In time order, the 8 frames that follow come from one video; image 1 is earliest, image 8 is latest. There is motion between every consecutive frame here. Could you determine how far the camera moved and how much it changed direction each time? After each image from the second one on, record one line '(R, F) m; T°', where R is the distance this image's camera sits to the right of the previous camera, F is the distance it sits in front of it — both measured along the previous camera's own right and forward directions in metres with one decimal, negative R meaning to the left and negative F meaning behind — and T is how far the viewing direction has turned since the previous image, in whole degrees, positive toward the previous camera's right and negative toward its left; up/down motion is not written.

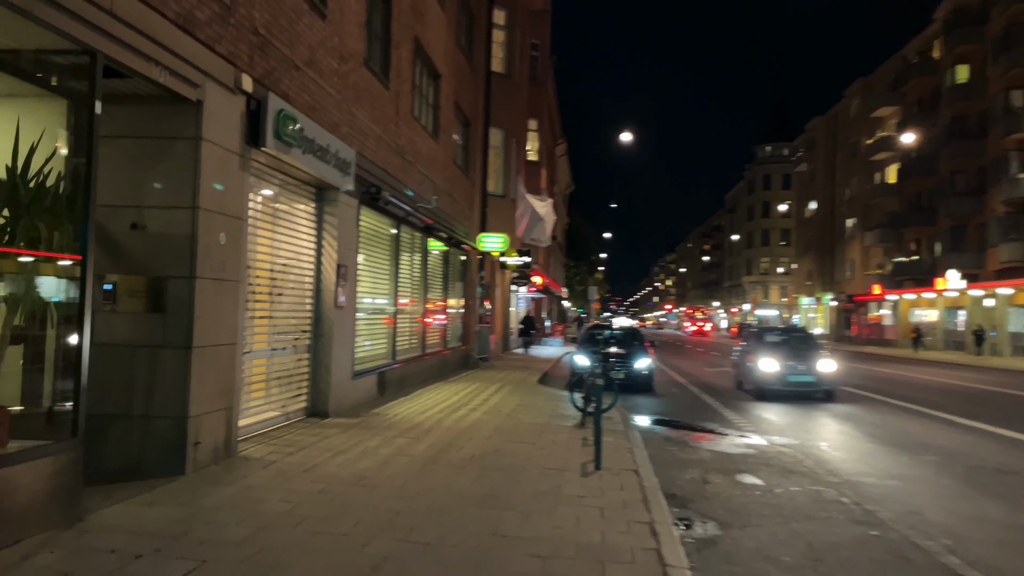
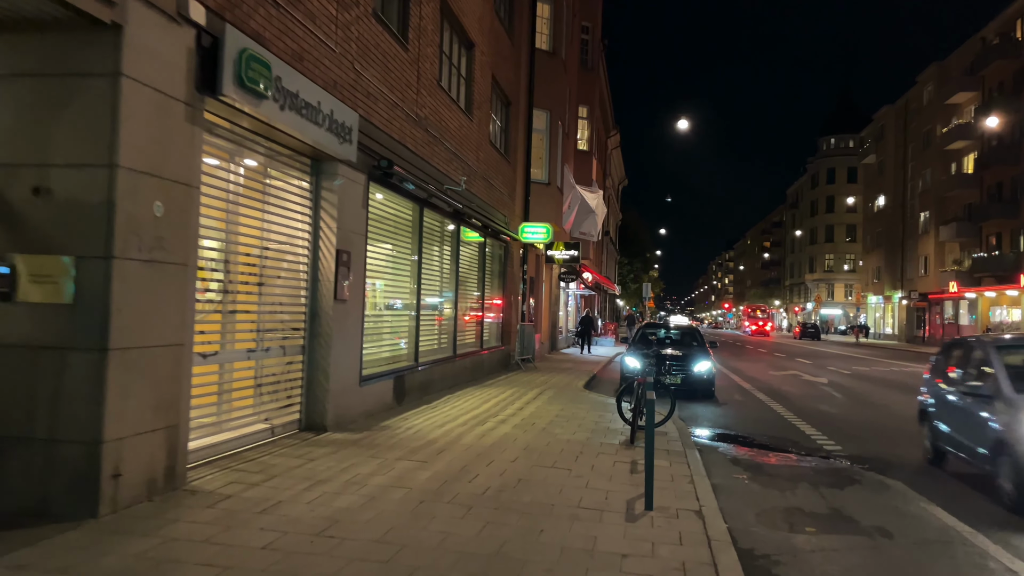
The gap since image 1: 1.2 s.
(+0.2, +1.5) m; -4°
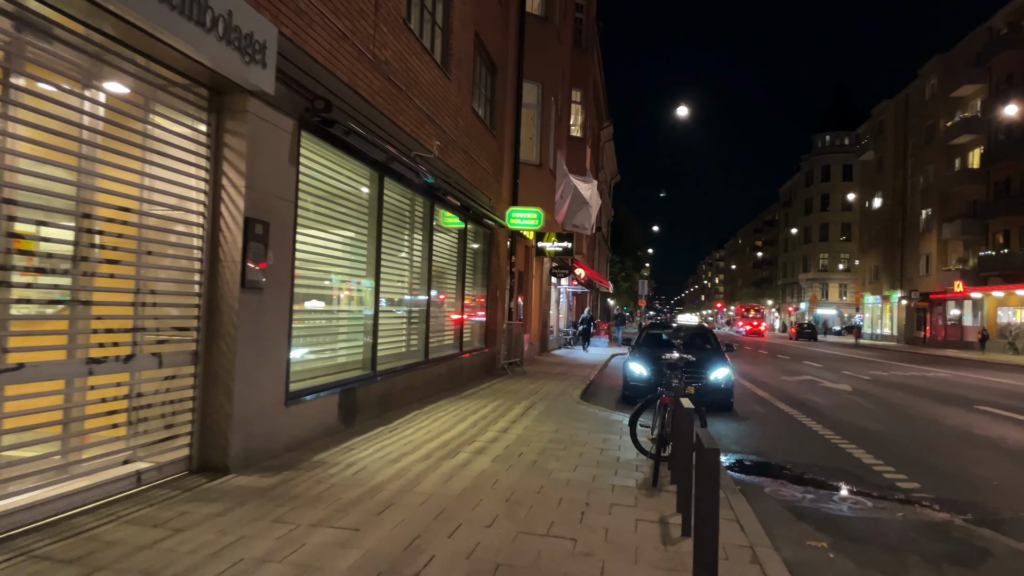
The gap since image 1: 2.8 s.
(+0.1, +2.1) m; +1°
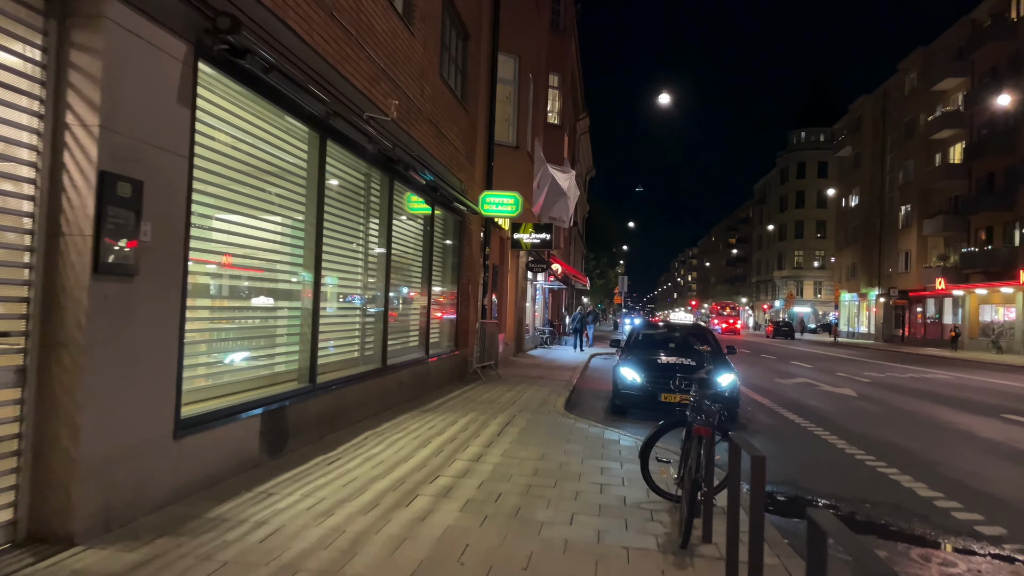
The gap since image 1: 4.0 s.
(0.0, +1.6) m; +2°
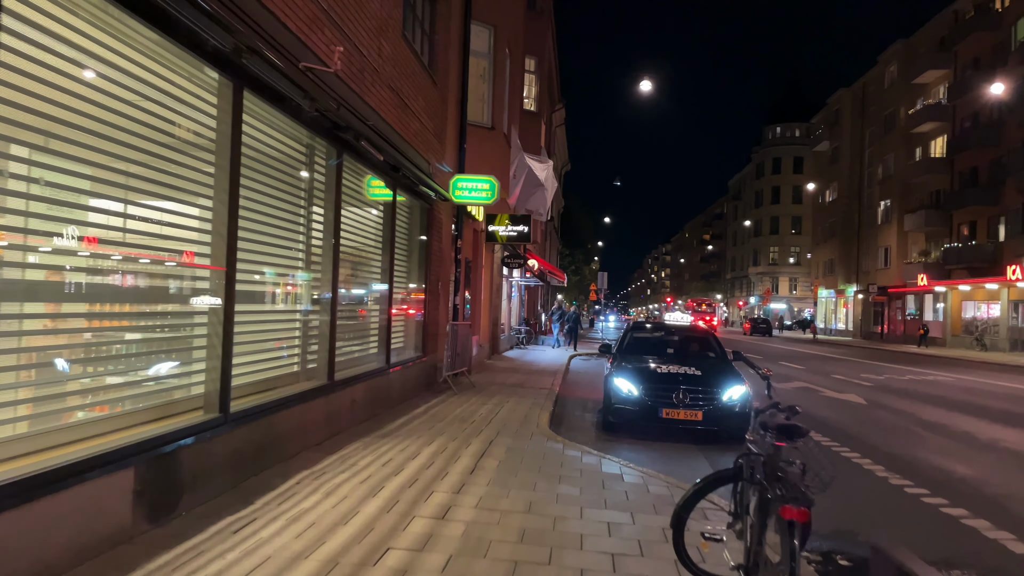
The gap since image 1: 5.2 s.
(0.0, +1.5) m; +2°
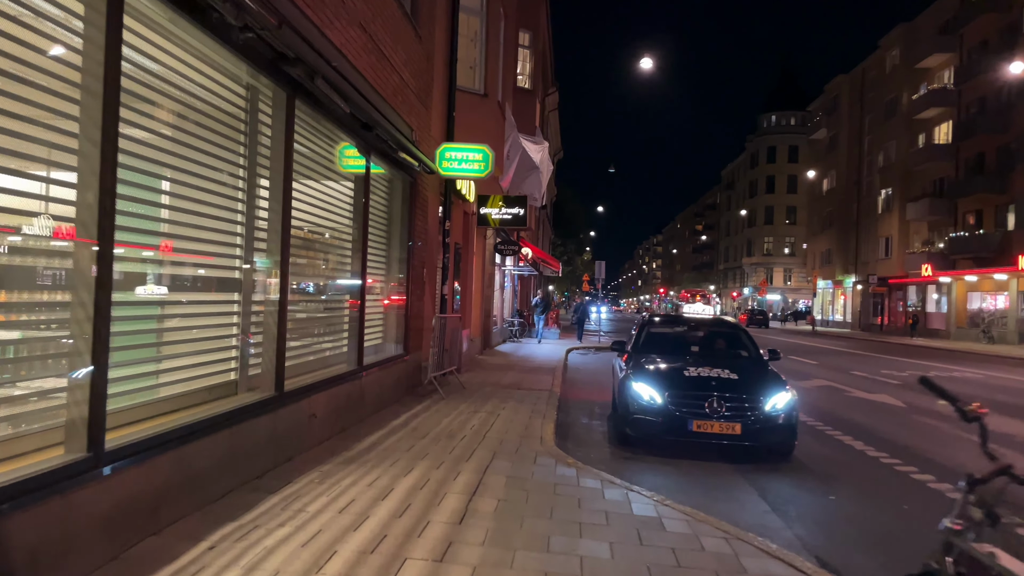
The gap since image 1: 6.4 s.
(-0.1, +1.5) m; +1°
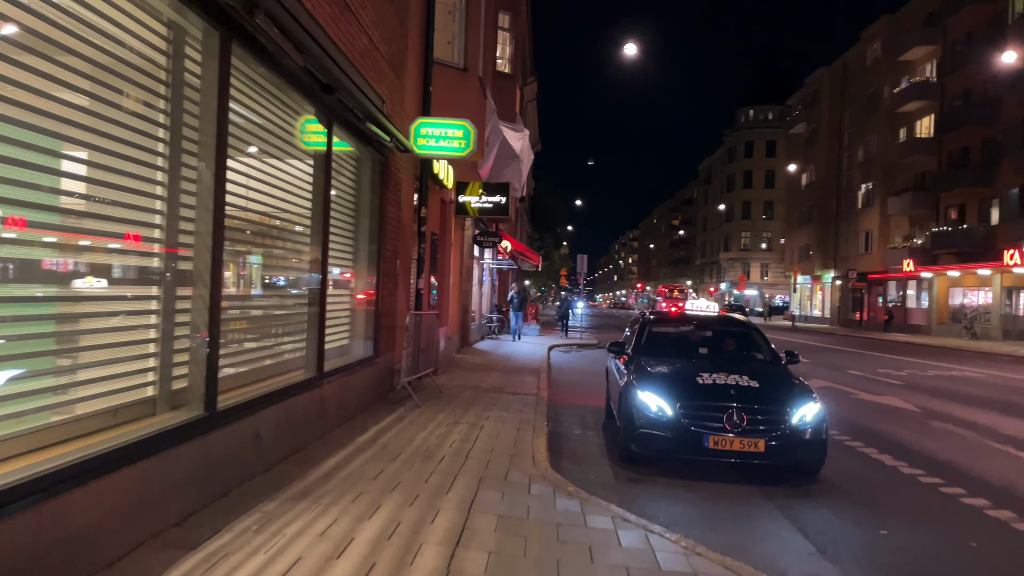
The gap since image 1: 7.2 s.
(-0.1, +1.1) m; +2°
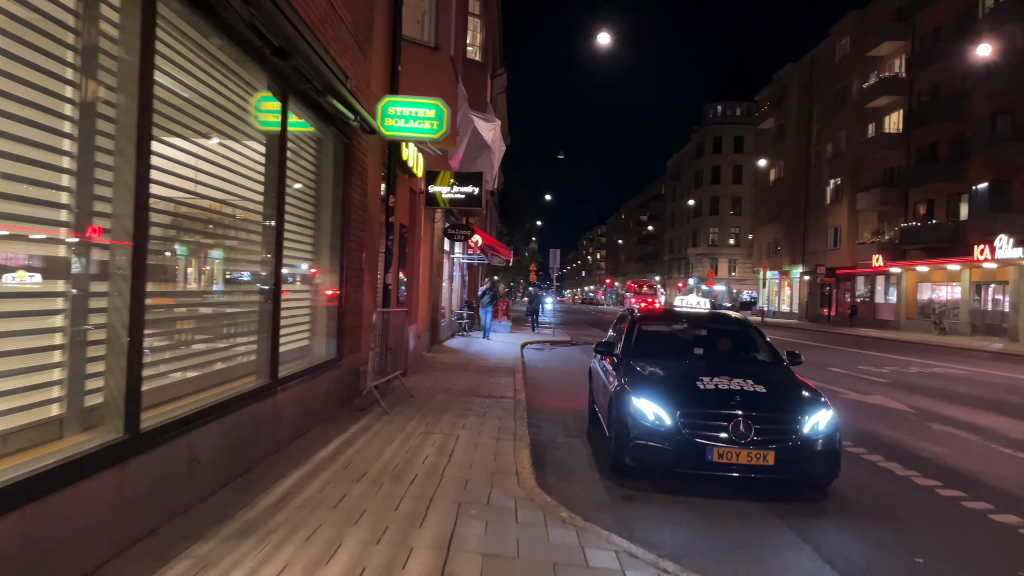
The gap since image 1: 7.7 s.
(-0.1, +0.7) m; +2°
